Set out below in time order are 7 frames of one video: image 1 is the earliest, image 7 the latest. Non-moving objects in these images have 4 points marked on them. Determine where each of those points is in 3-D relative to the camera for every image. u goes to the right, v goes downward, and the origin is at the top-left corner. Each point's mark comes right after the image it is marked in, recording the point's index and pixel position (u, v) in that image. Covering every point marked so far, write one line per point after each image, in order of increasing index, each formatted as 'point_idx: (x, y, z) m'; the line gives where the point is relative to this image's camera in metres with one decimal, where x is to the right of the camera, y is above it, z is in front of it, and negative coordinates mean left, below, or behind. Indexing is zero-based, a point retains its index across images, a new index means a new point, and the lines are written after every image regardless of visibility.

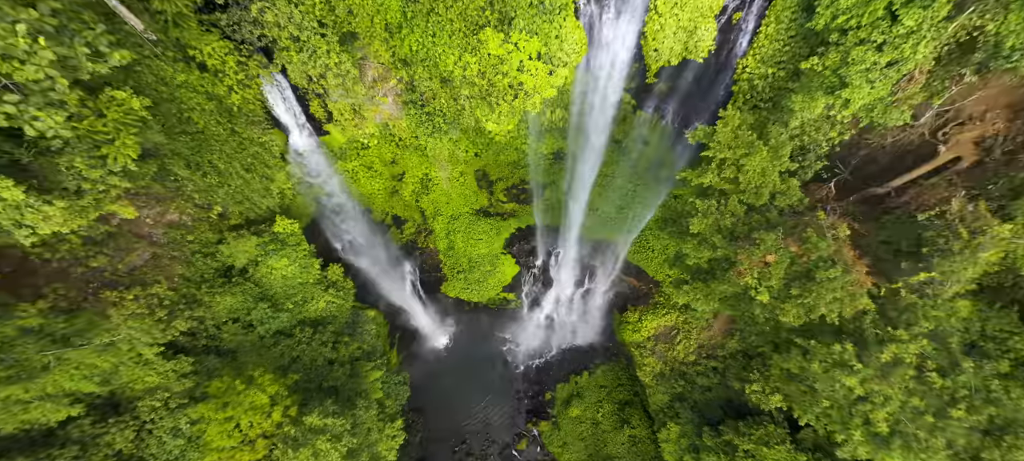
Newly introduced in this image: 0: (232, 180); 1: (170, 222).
0: (-8.4, +1.5, +12.5) m
1: (-9.6, +0.2, +11.6) m
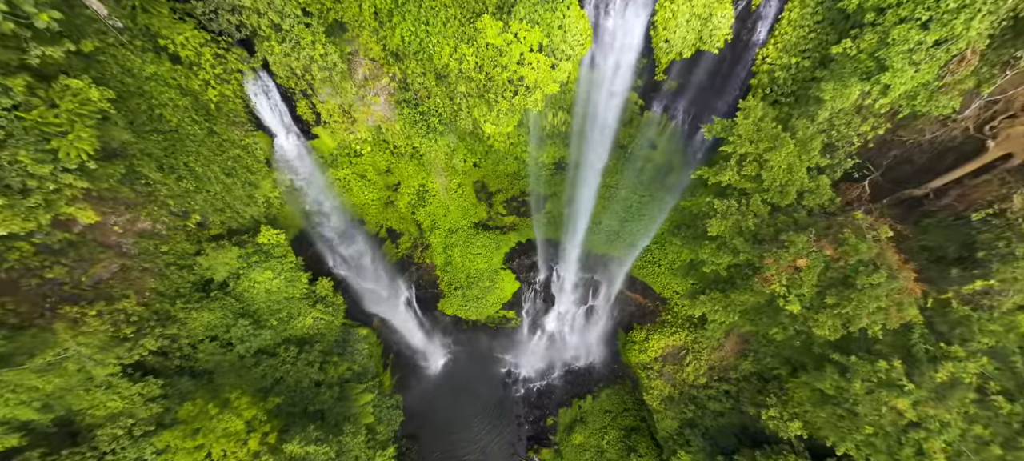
0: (-8.4, +1.2, +11.6) m
1: (-9.6, 0.0, +10.6) m
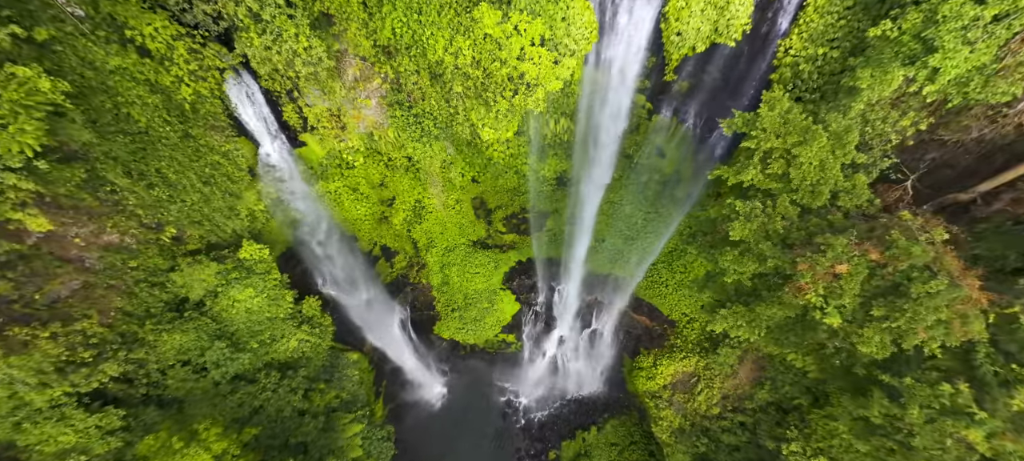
0: (-8.4, +0.9, +10.8) m
1: (-9.6, -0.3, +9.7) m
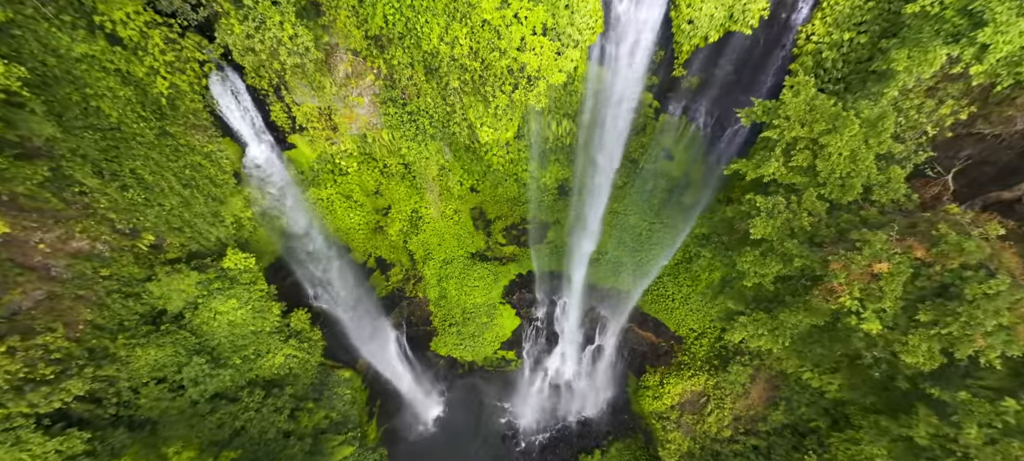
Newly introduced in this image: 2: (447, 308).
0: (-8.4, +0.8, +10.1) m
1: (-9.5, -0.4, +8.9) m
2: (-2.1, -2.6, +13.8) m
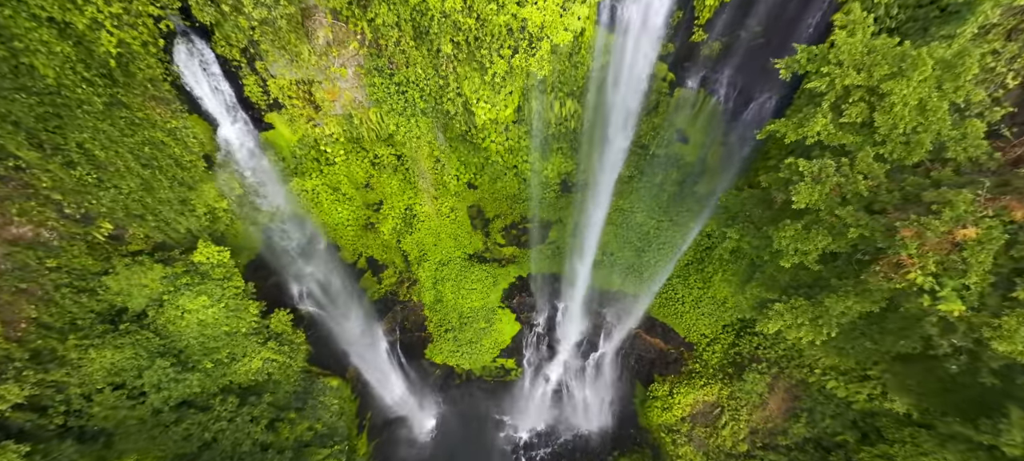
0: (-8.4, +1.1, +9.0) m
1: (-9.6, -0.1, +7.8) m
2: (-2.2, -2.4, +12.6) m
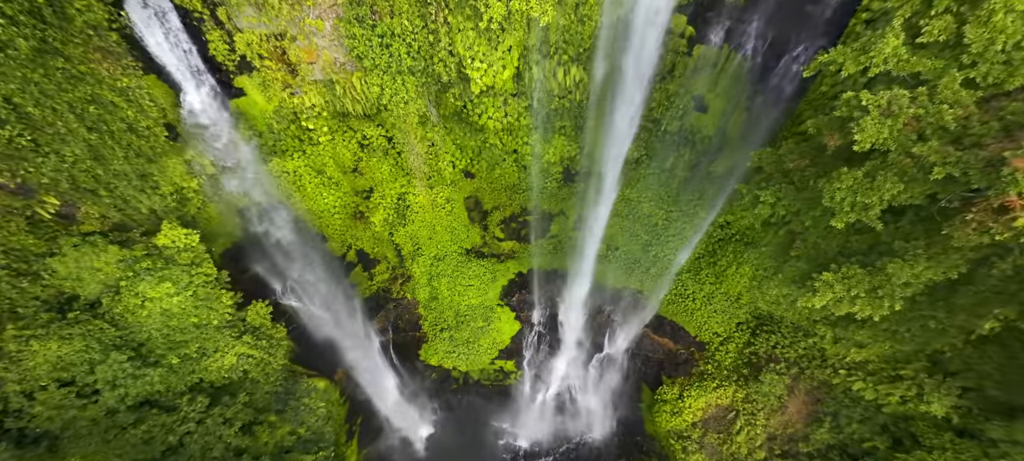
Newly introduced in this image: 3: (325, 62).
0: (-8.4, +1.6, +7.9) m
1: (-9.6, +0.5, +6.7) m
2: (-2.2, -1.9, +11.5) m
3: (-4.3, +3.8, +9.3) m
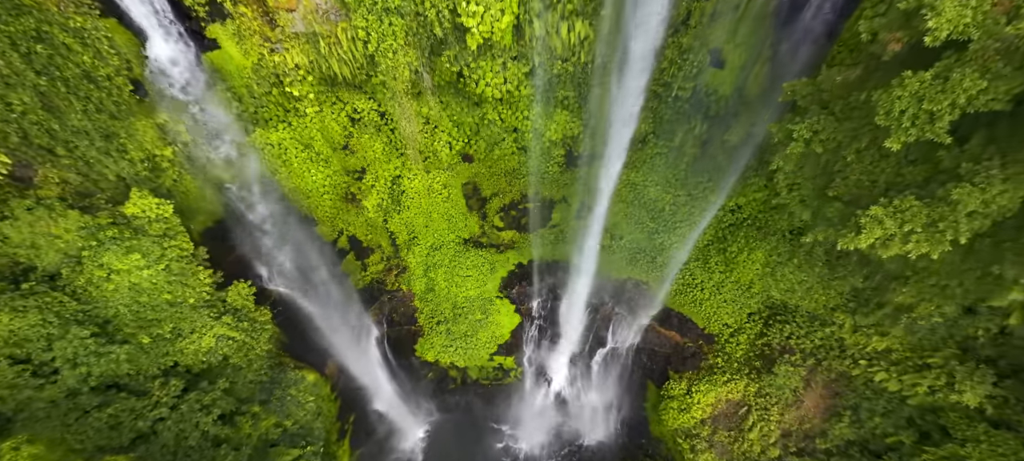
0: (-8.5, +2.4, +7.1) m
1: (-9.6, +1.3, +5.9) m
2: (-2.2, -1.2, +10.6) m
3: (-4.3, +4.5, +8.6) m
